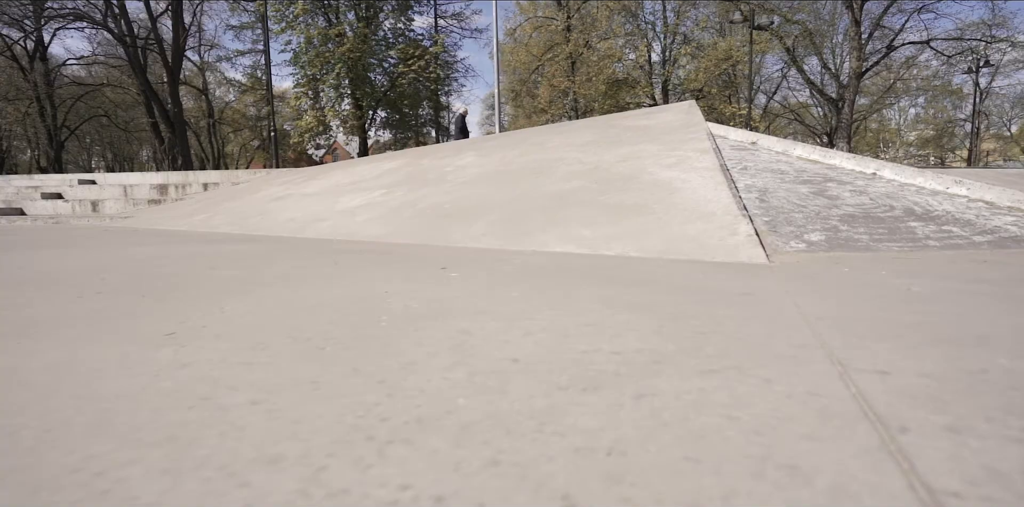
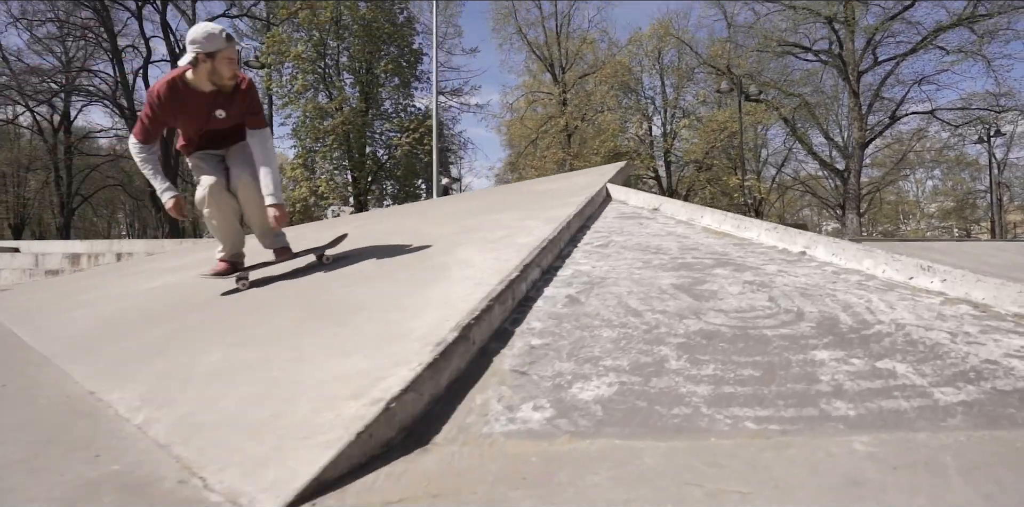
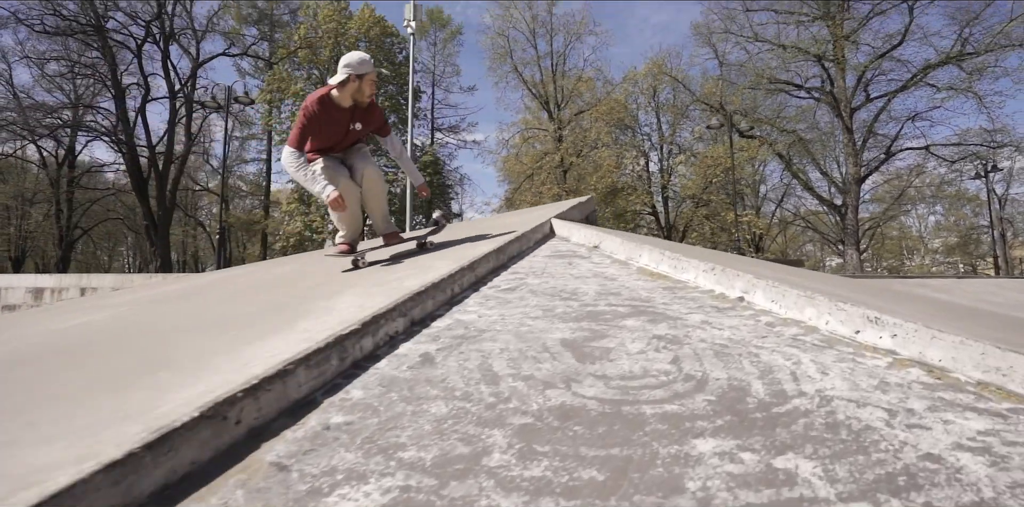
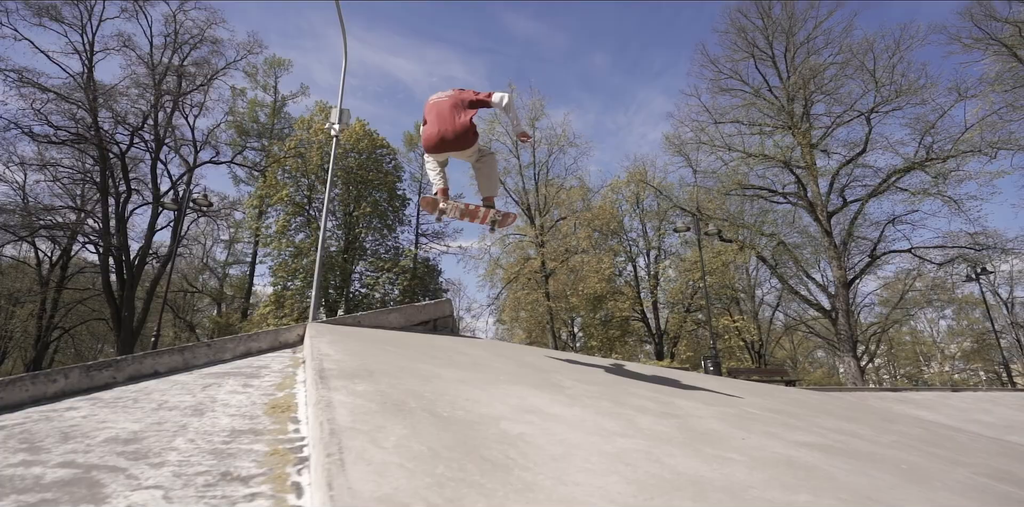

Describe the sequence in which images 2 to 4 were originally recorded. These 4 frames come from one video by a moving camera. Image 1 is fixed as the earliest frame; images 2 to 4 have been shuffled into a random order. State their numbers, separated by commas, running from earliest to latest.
2, 3, 4
